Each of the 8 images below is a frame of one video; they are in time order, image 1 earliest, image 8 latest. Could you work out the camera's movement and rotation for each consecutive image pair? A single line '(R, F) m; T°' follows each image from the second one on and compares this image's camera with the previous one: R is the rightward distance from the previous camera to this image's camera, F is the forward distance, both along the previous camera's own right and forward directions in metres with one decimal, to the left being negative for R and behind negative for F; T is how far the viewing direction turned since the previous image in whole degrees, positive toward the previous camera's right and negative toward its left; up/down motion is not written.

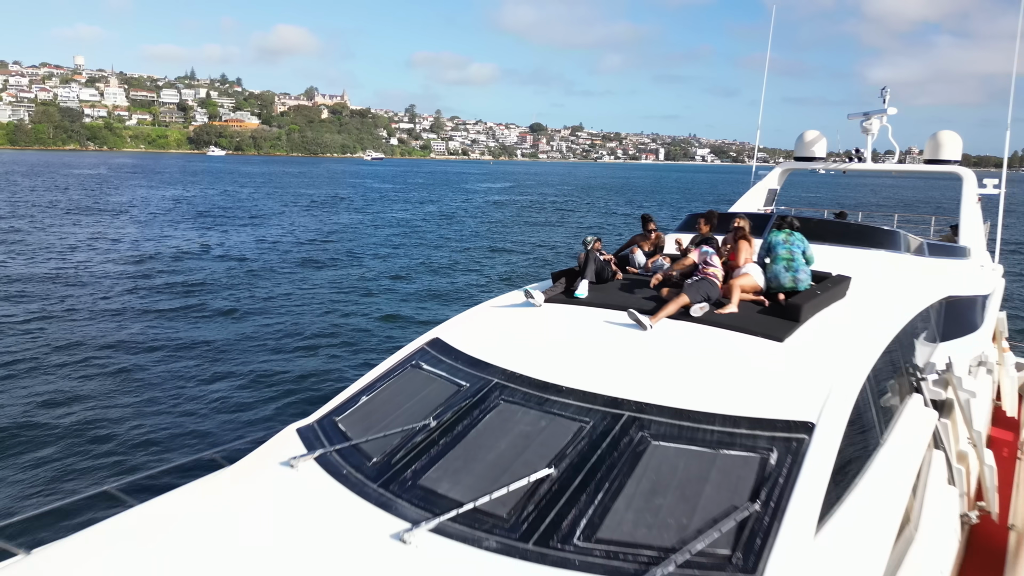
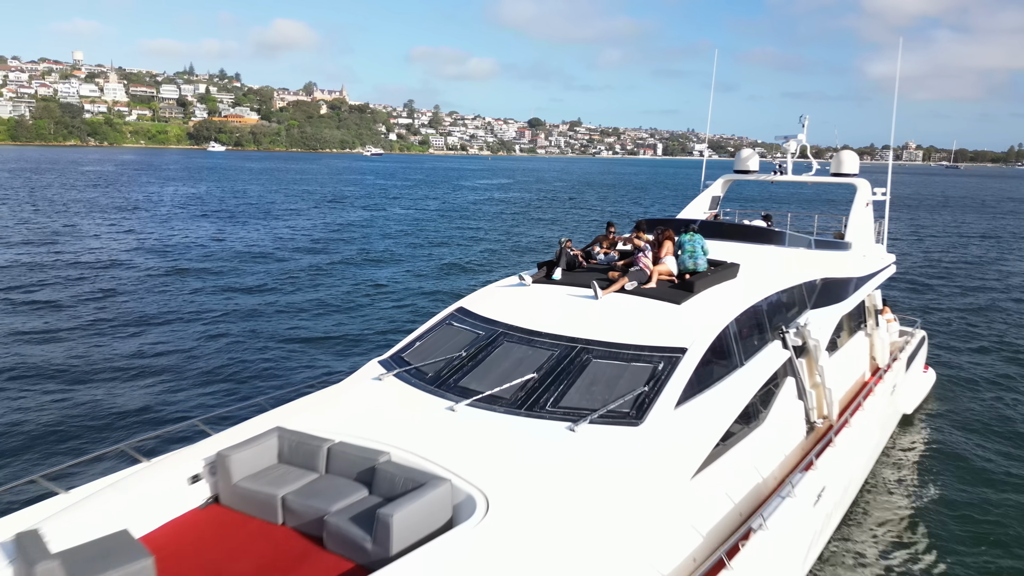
(0.0, -2.0) m; 0°
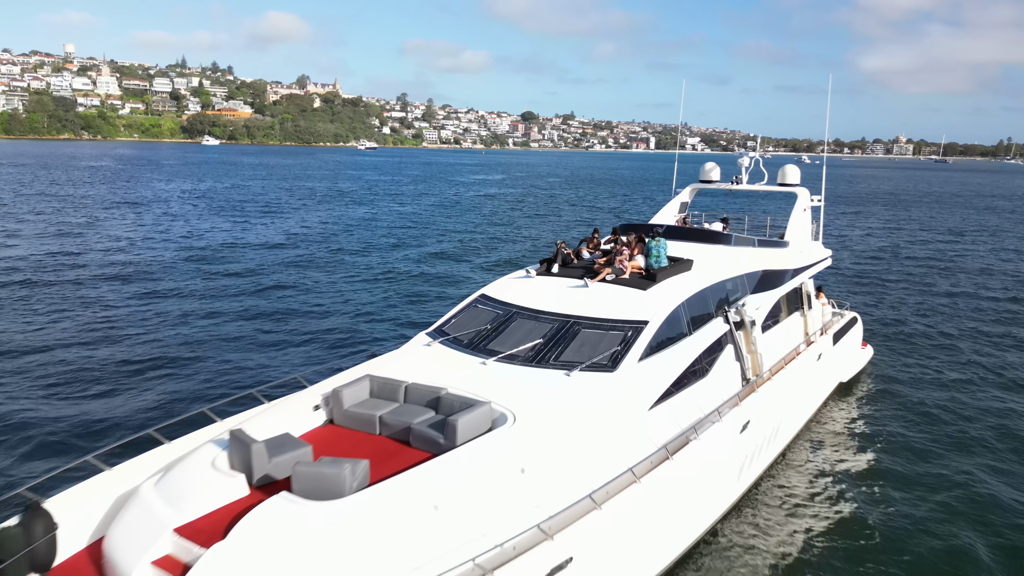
(-0.2, -1.9) m; +1°
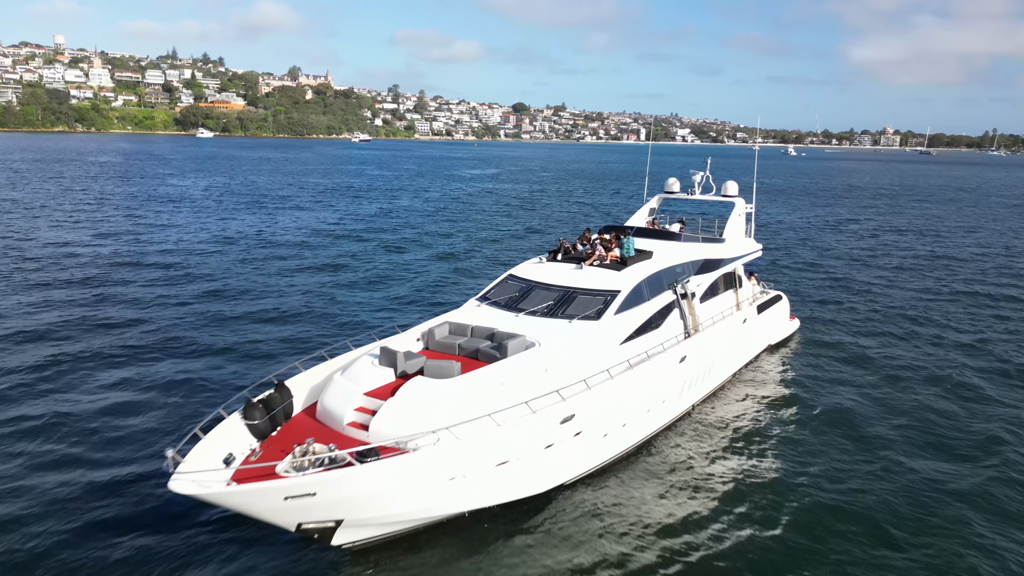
(-0.4, -3.8) m; +1°
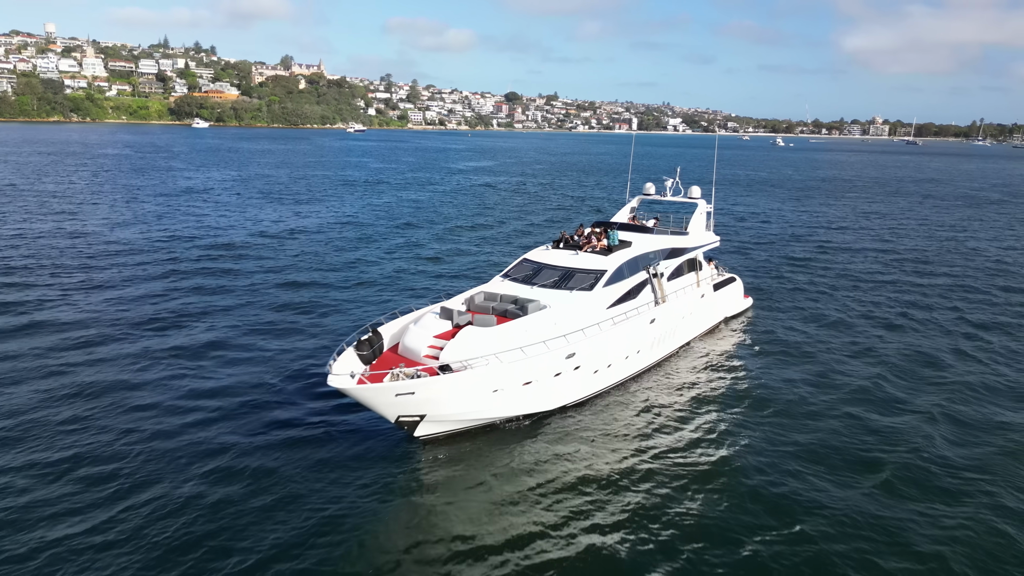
(-0.5, -3.9) m; +1°
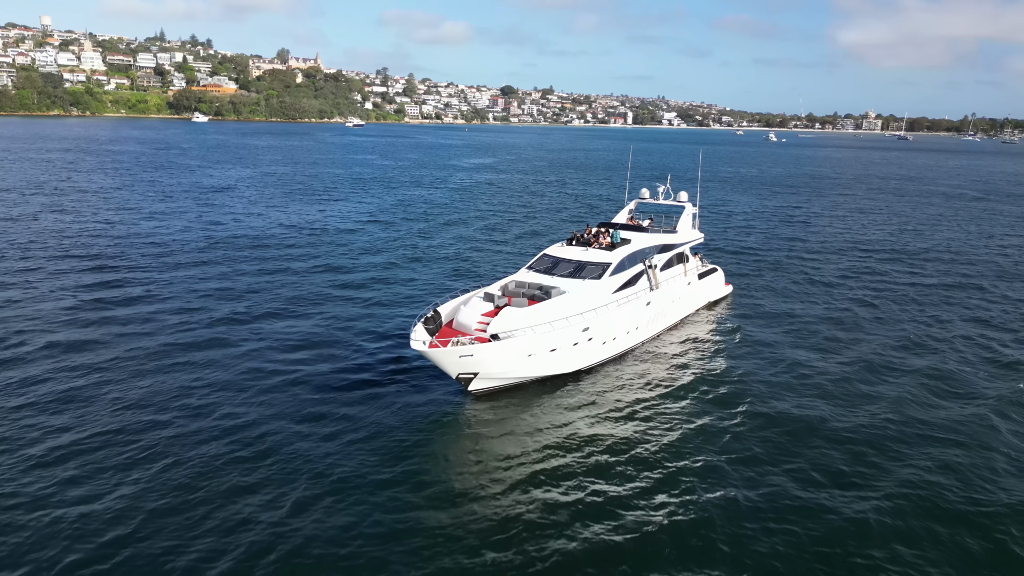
(-0.8, -3.6) m; 0°
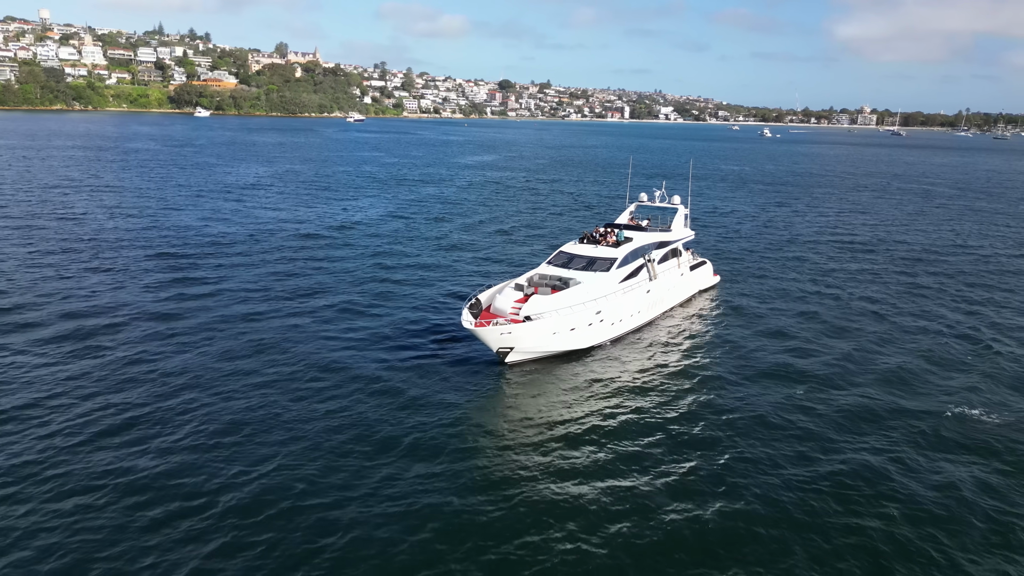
(-0.8, -3.7) m; 0°
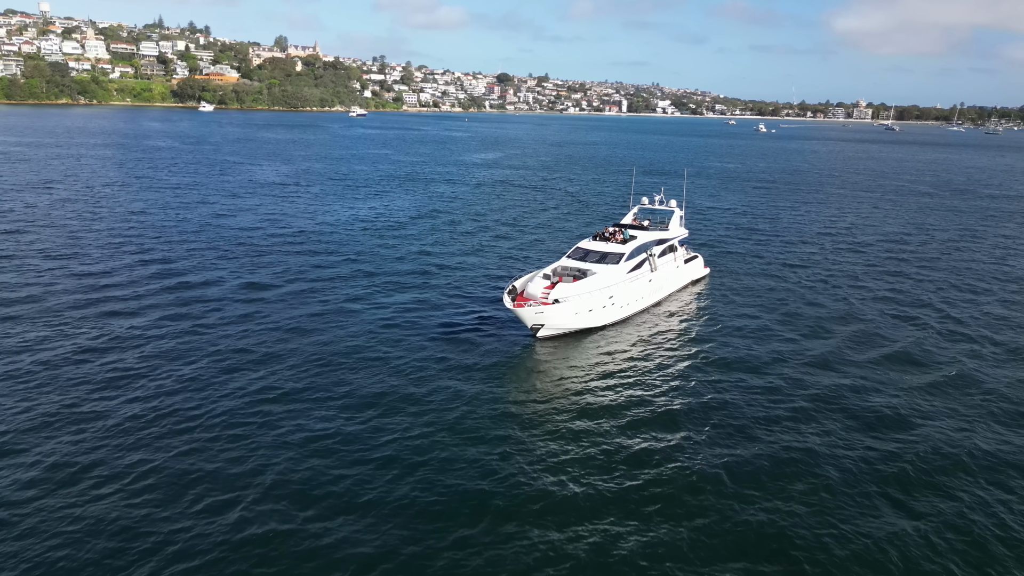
(-1.1, -4.8) m; 0°
